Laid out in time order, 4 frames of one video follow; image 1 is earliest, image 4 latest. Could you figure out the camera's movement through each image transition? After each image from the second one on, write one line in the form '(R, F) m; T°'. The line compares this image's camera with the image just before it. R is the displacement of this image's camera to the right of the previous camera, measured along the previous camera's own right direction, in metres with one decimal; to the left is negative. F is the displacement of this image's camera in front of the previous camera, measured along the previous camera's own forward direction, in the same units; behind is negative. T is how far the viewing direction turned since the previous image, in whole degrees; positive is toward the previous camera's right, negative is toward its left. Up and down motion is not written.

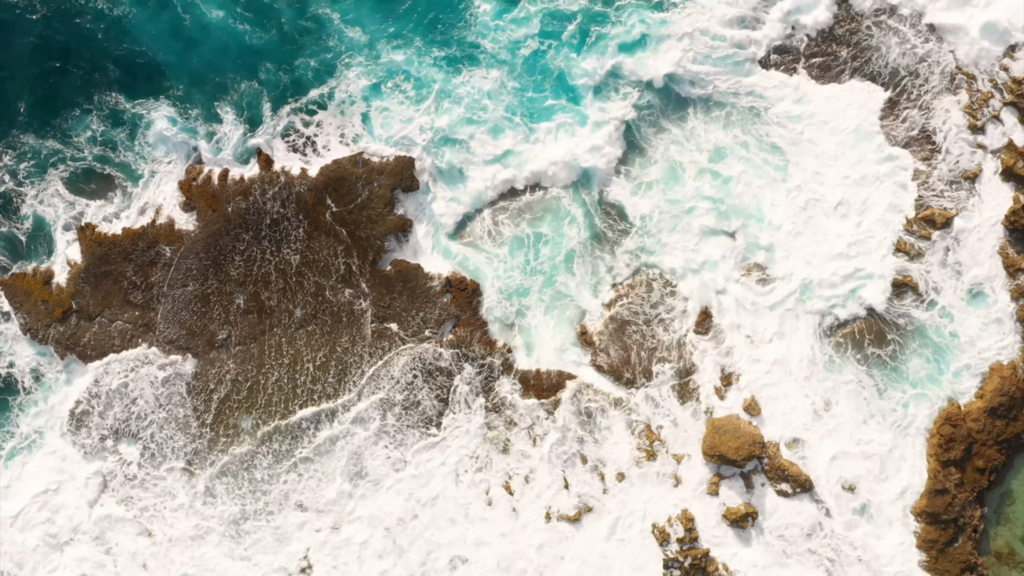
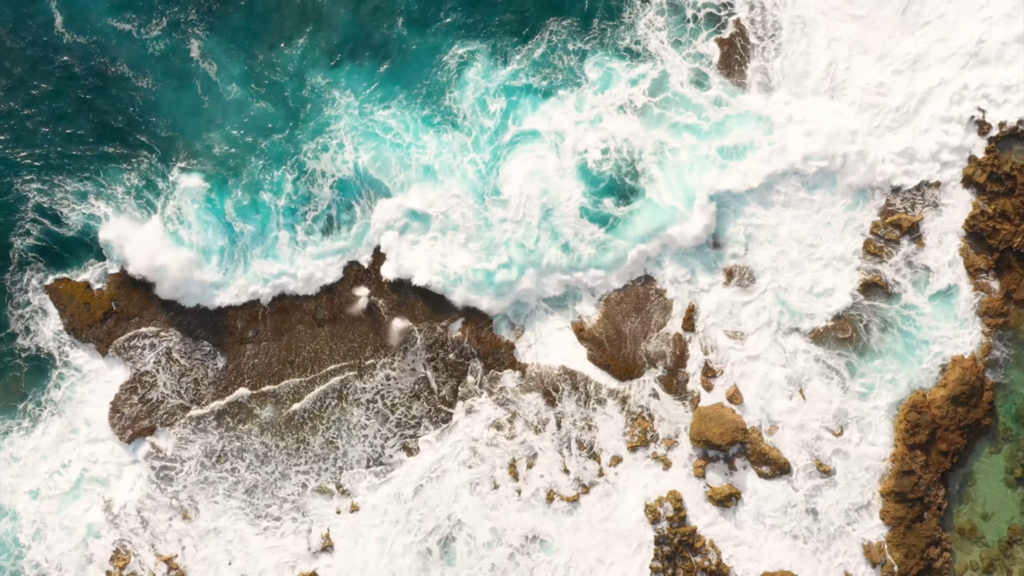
(0.0, -2.0) m; 0°
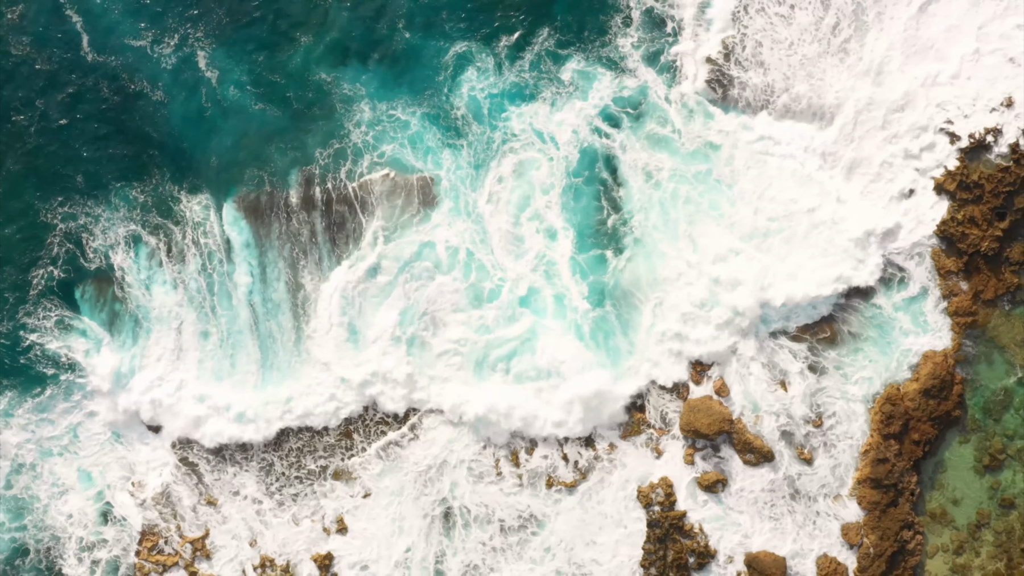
(0.0, -1.7) m; 0°
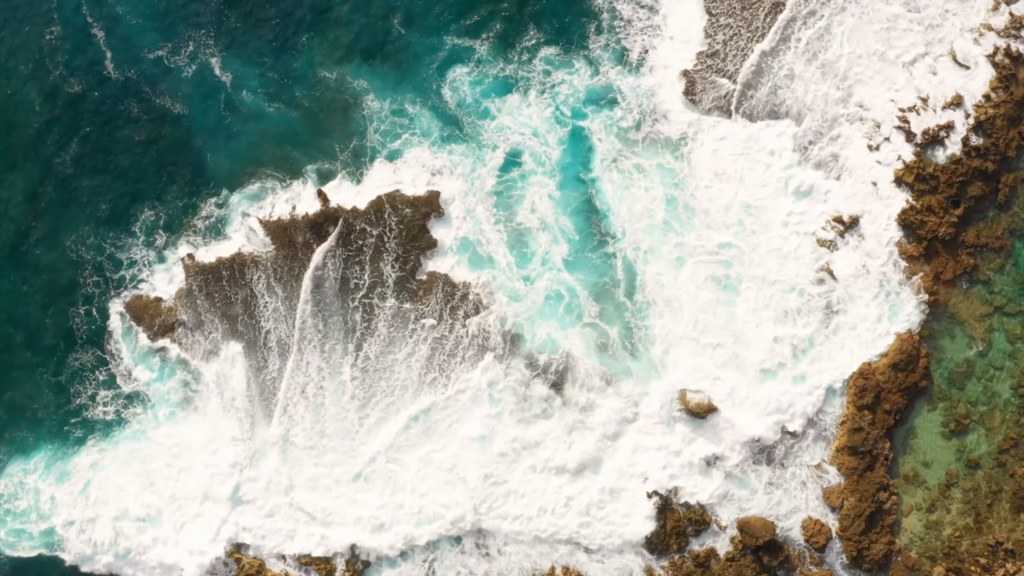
(-0.1, -2.5) m; 0°
